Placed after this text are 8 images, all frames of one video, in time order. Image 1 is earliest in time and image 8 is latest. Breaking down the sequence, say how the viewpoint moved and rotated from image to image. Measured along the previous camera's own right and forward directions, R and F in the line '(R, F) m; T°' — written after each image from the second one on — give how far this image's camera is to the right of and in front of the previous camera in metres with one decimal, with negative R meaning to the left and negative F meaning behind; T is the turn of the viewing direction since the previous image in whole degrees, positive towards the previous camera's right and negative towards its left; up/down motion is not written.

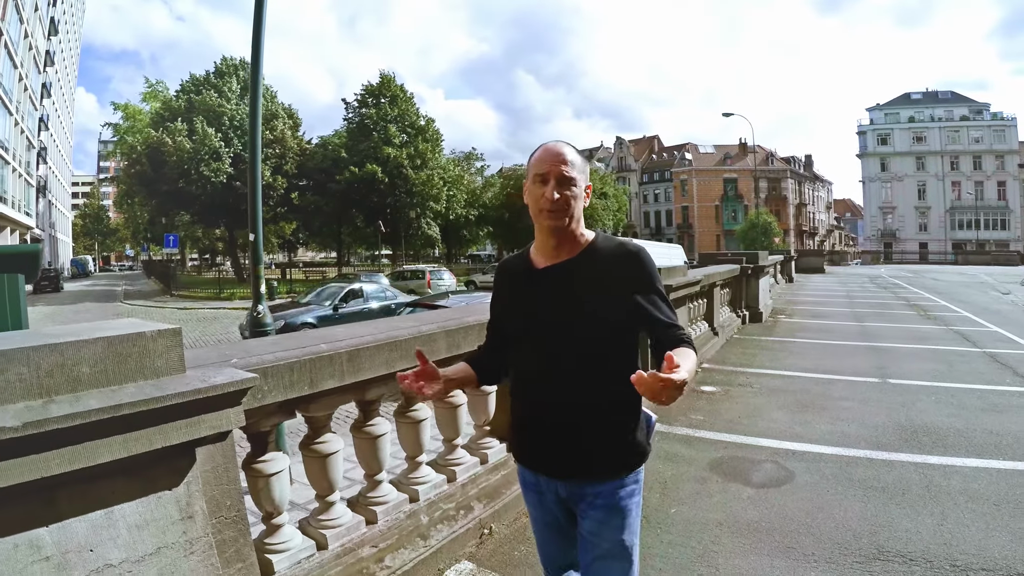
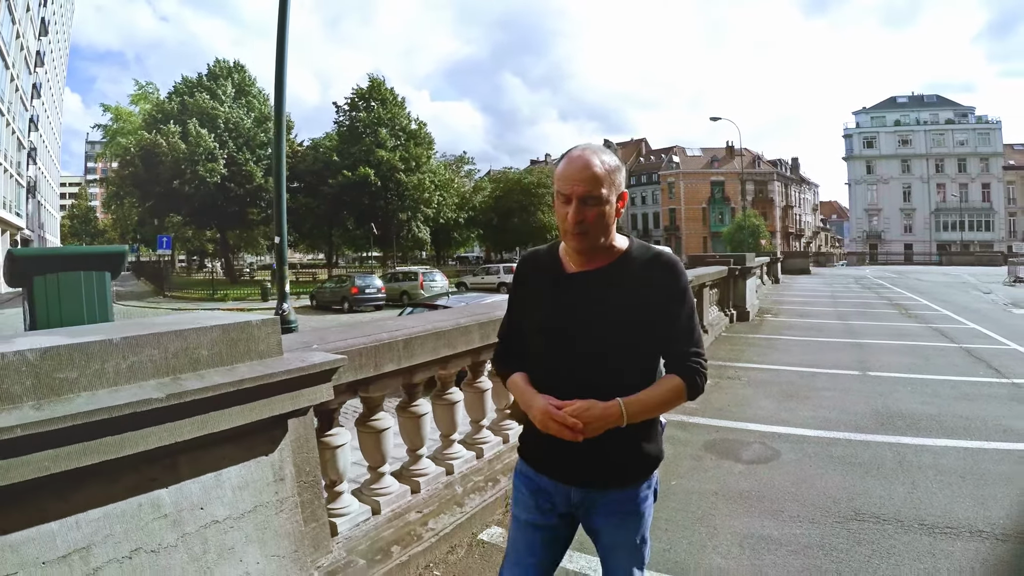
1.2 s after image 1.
(-0.2, -0.4) m; +1°
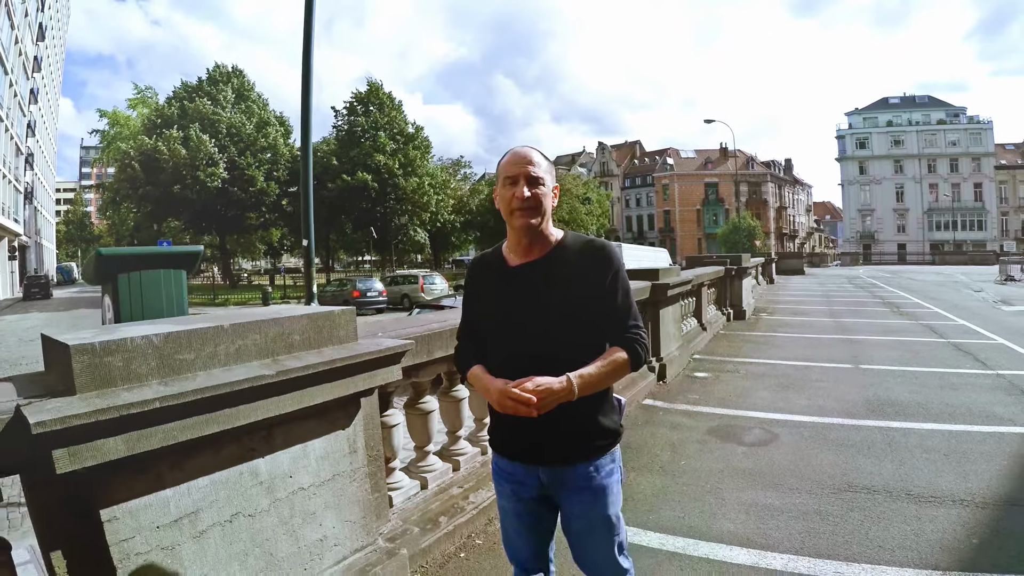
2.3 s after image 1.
(-0.2, -0.4) m; 0°
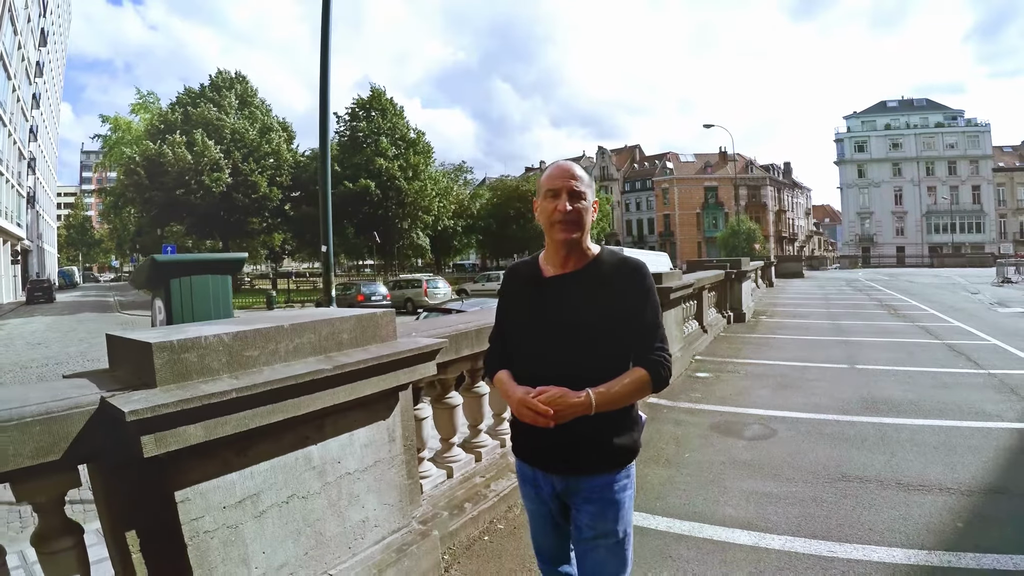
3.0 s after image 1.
(-0.1, -0.3) m; 0°
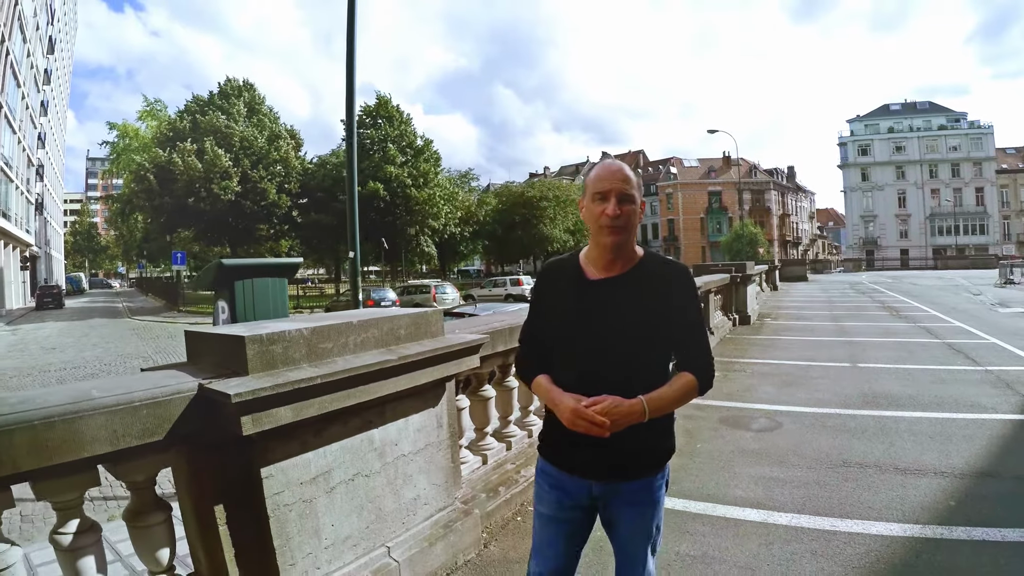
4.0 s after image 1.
(-0.2, -0.3) m; 0°
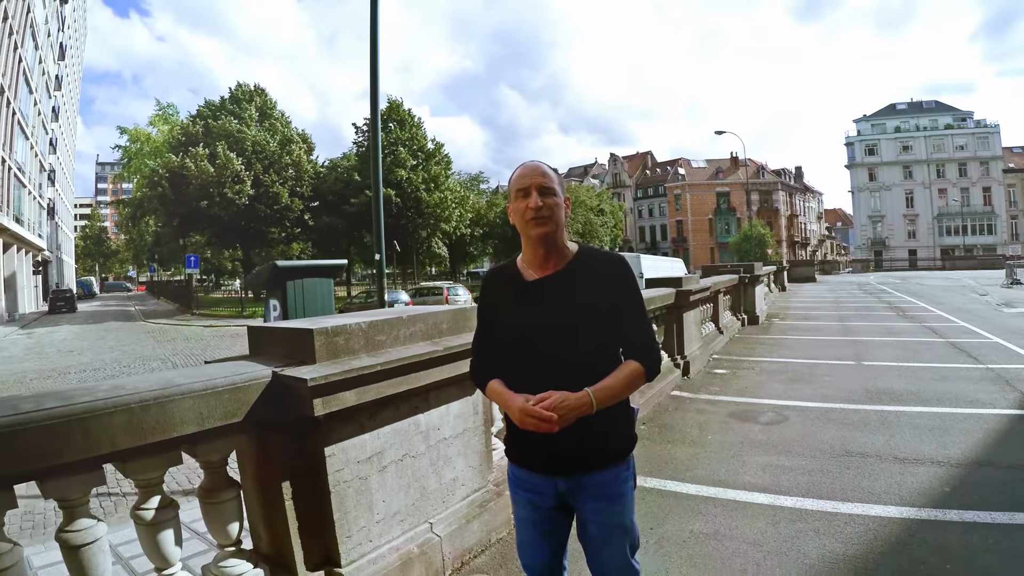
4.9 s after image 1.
(-0.1, -0.3) m; -1°
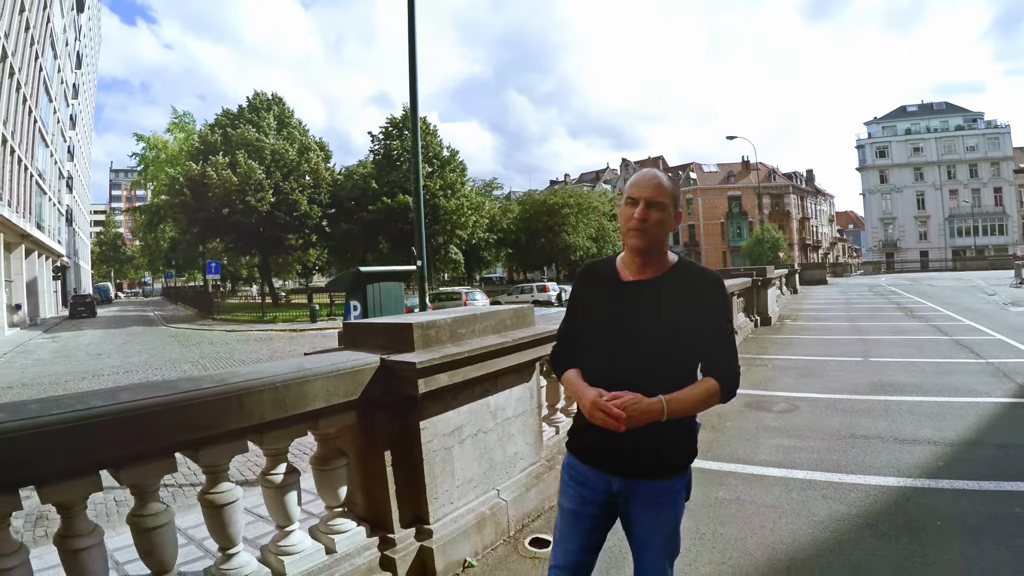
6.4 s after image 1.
(-0.3, -0.6) m; -1°
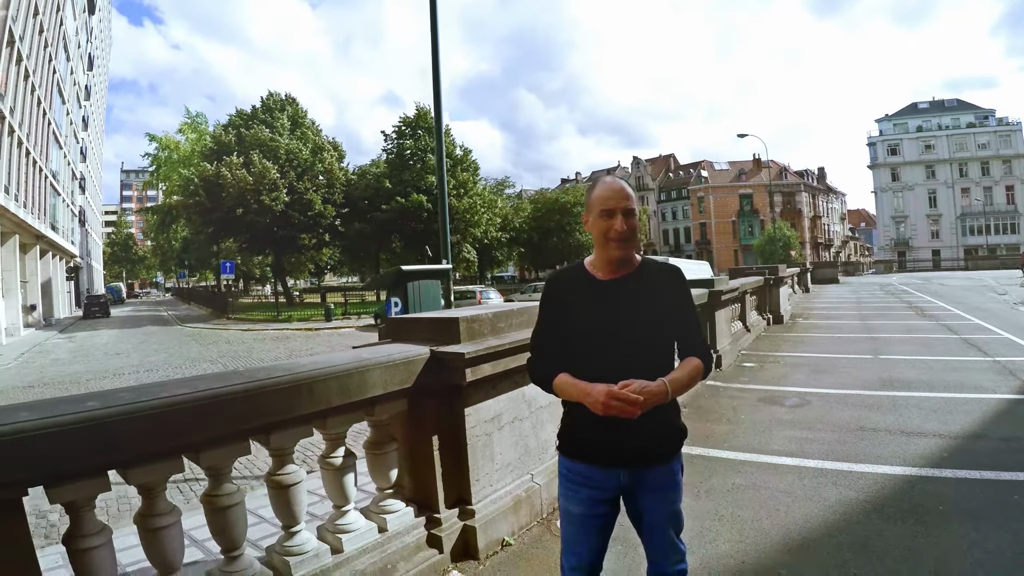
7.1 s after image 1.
(-0.2, -0.3) m; -1°
